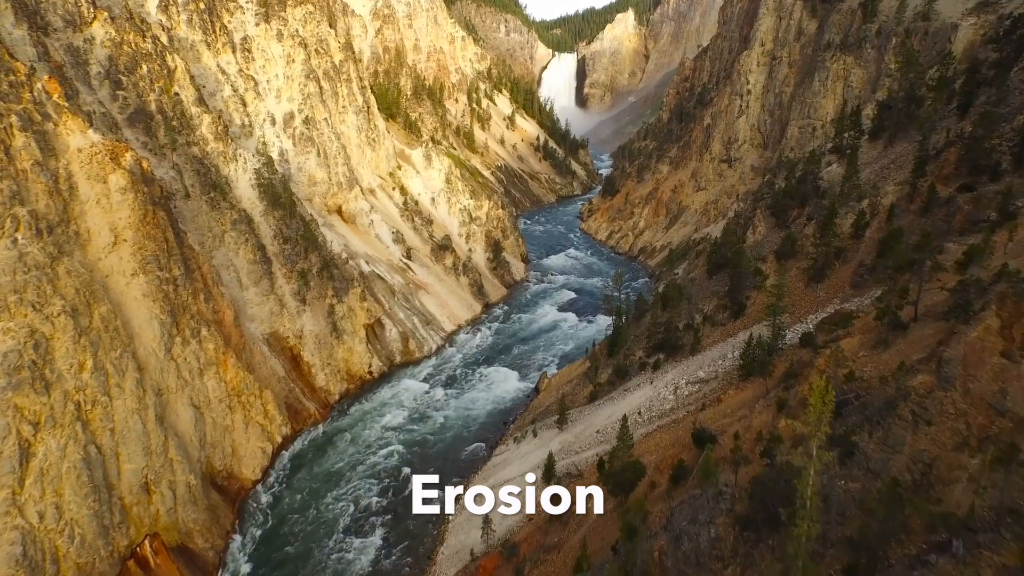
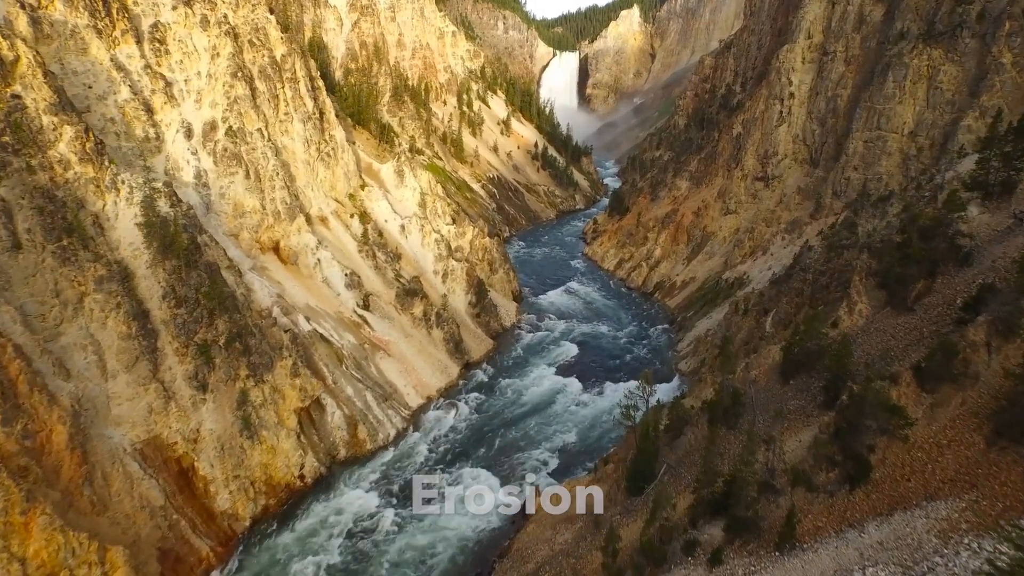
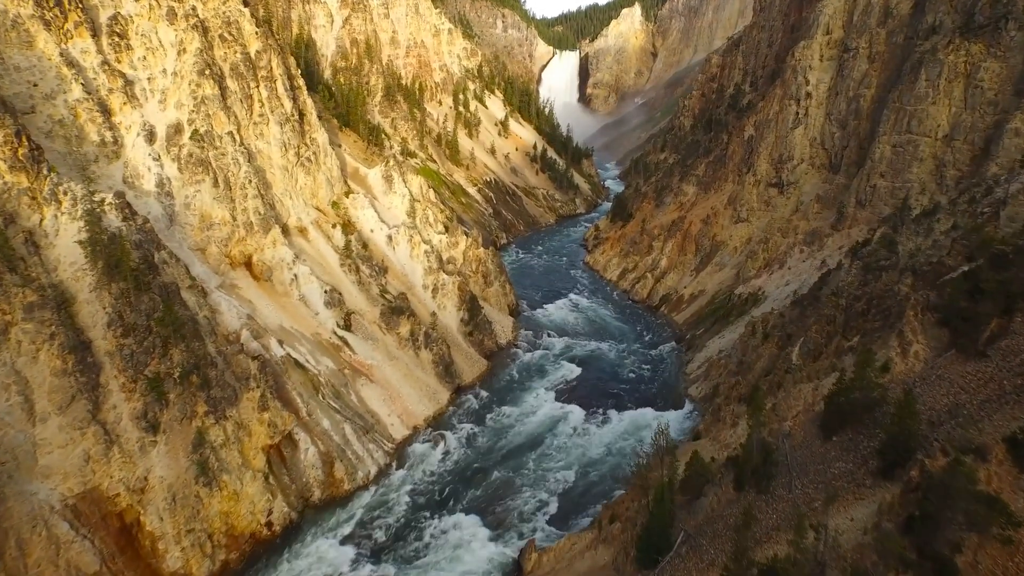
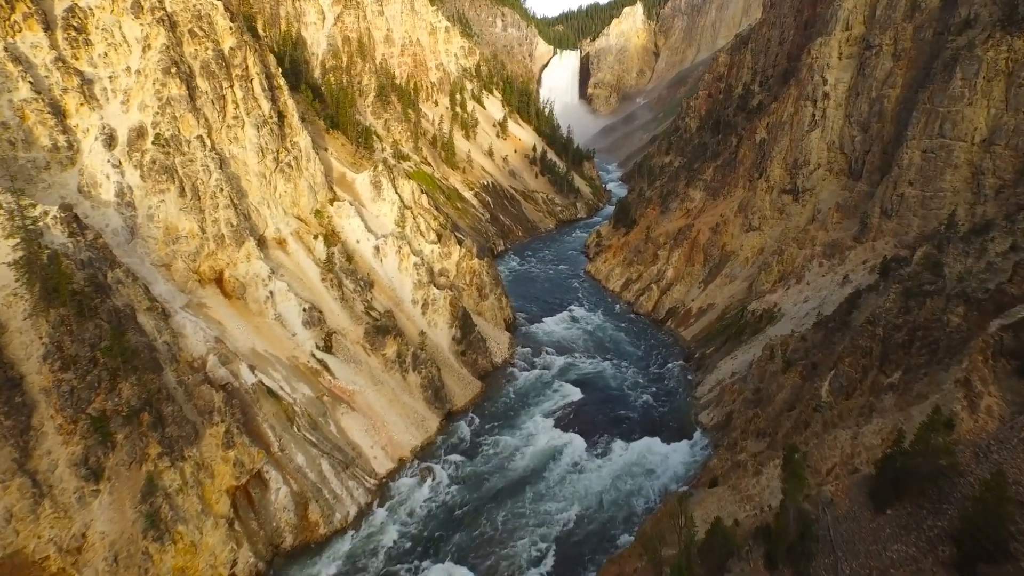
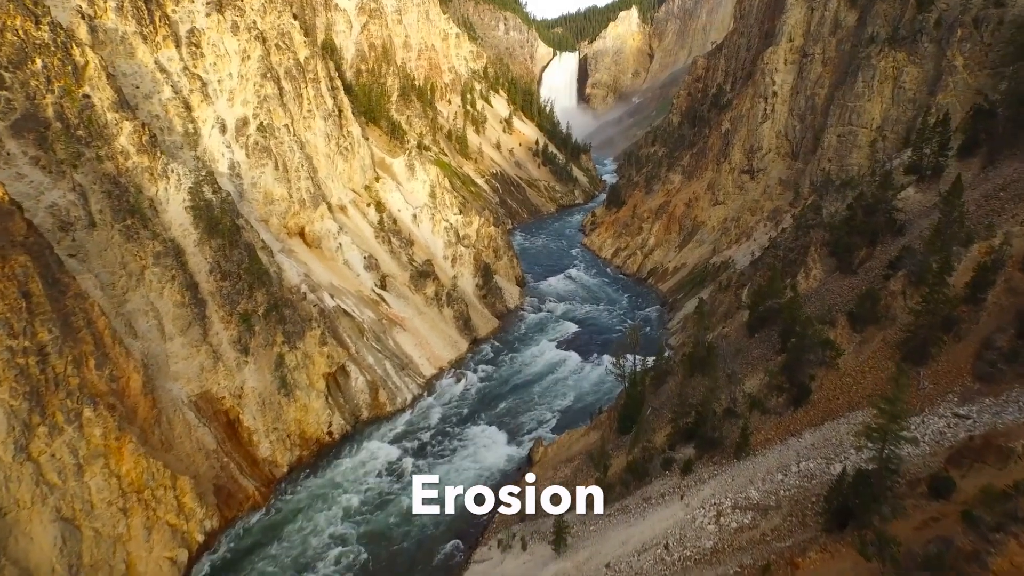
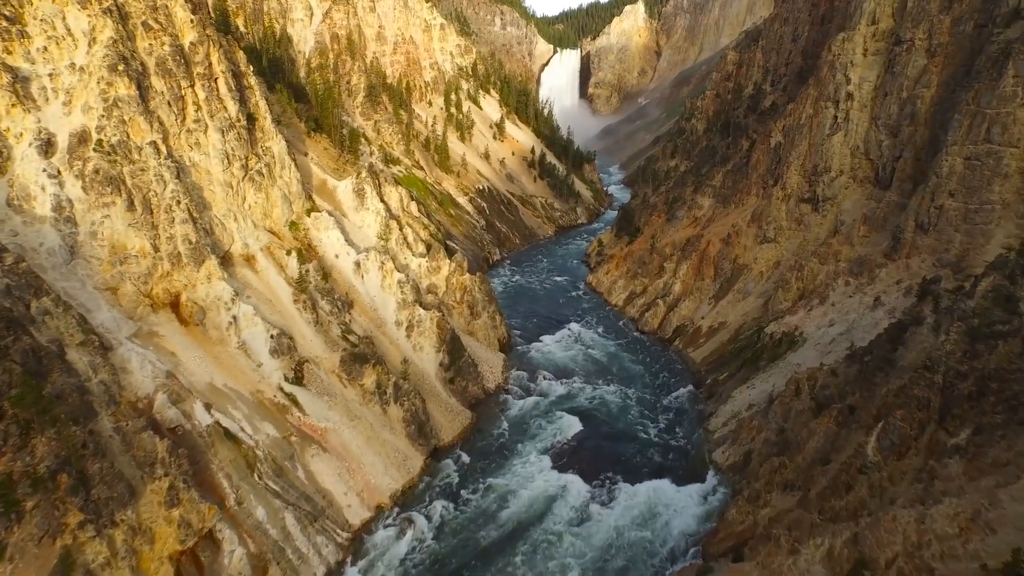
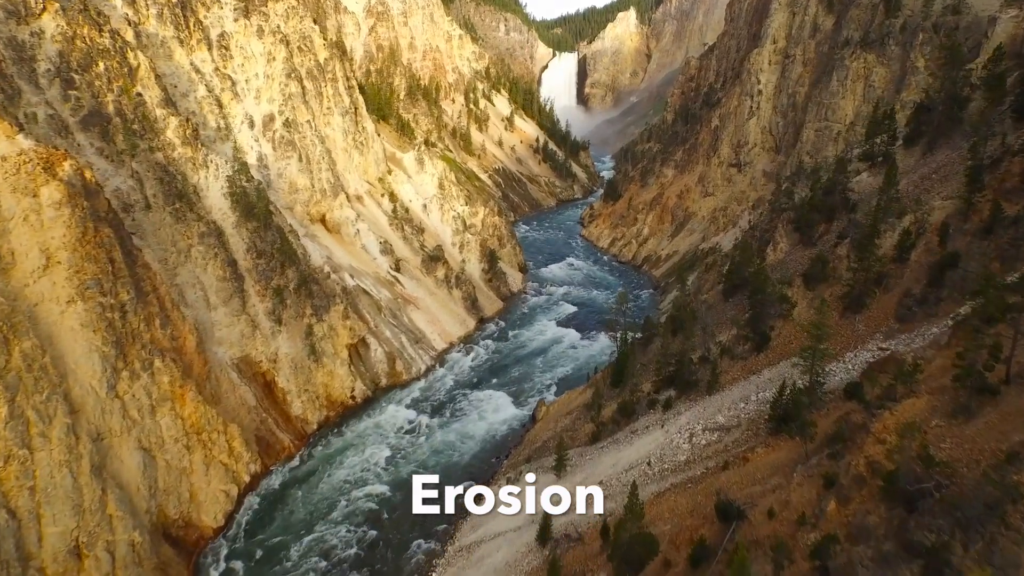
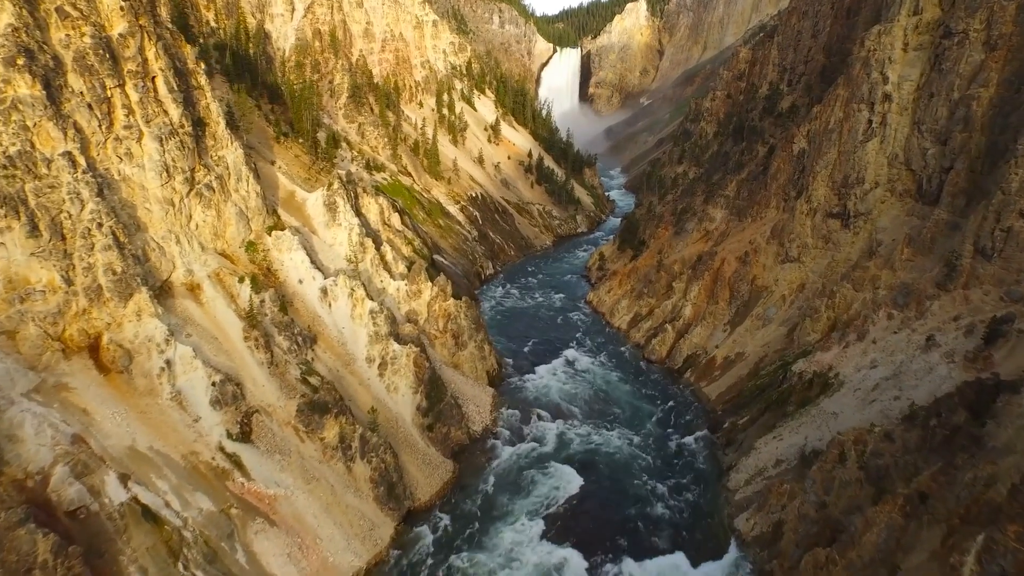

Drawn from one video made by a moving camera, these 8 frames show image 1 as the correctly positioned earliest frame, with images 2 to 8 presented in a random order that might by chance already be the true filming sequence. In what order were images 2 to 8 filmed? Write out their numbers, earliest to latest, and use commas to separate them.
7, 5, 2, 3, 4, 6, 8
